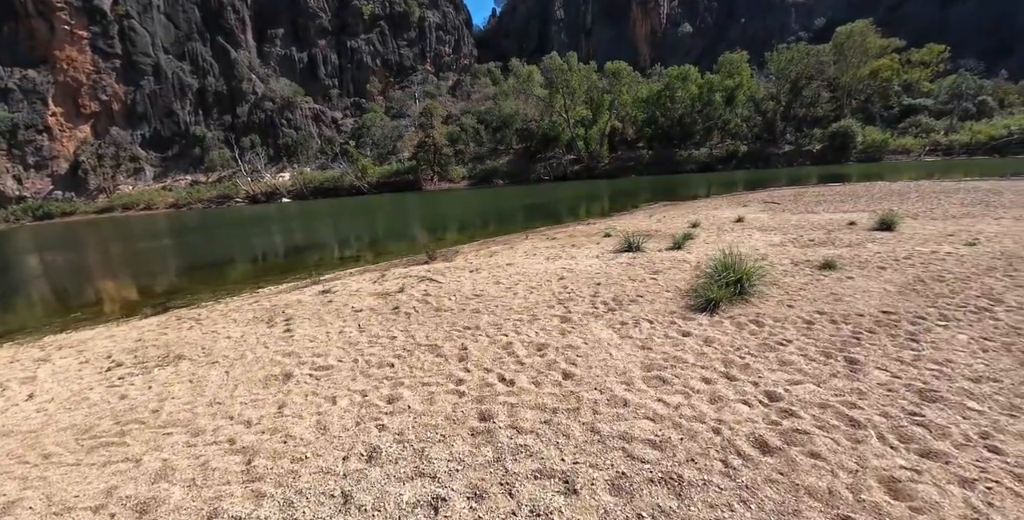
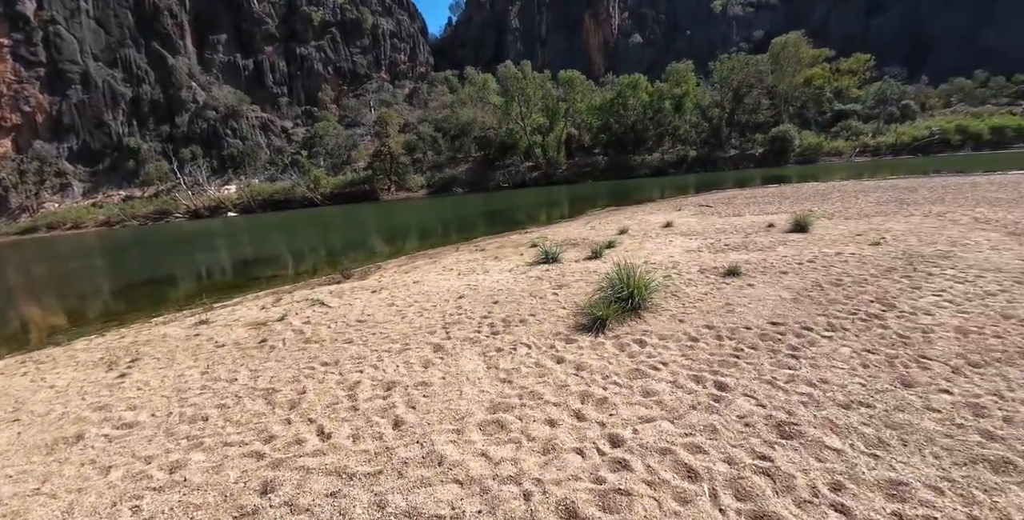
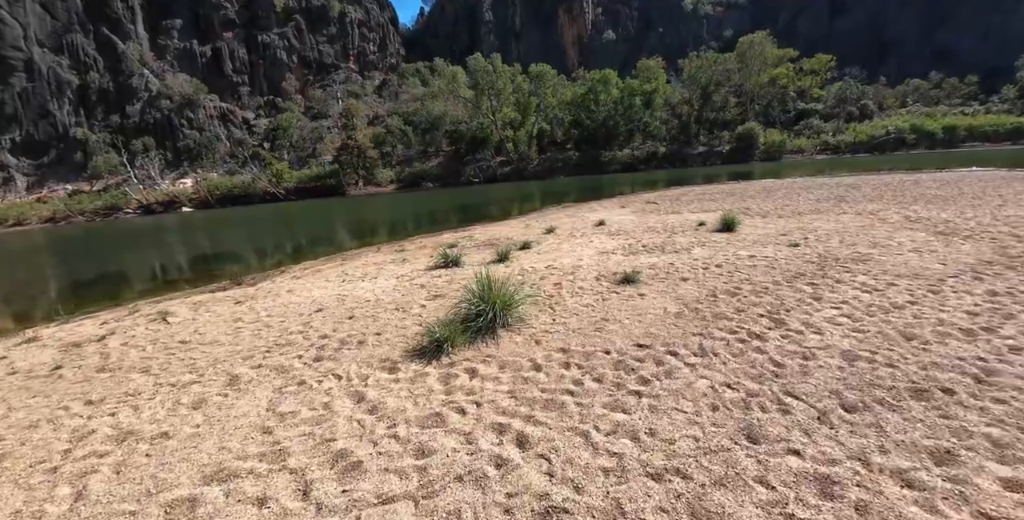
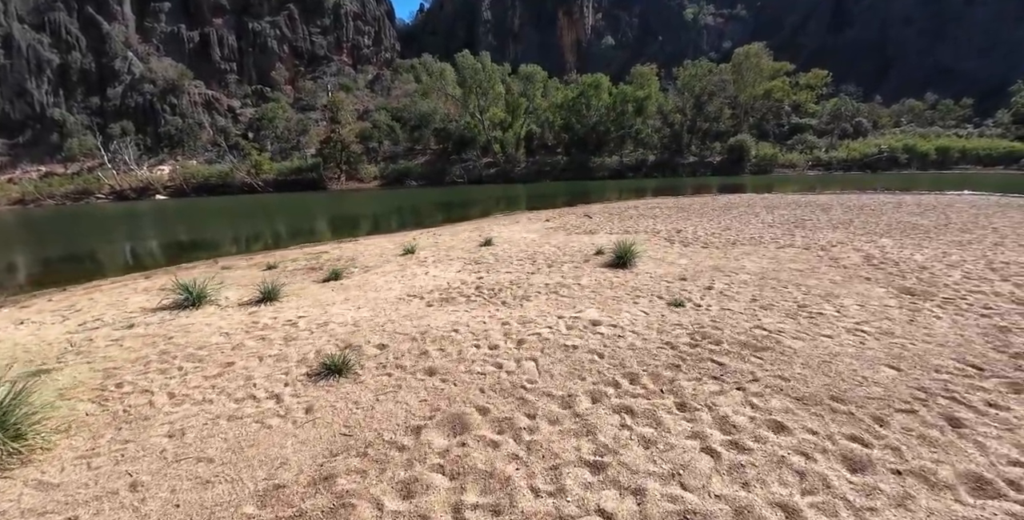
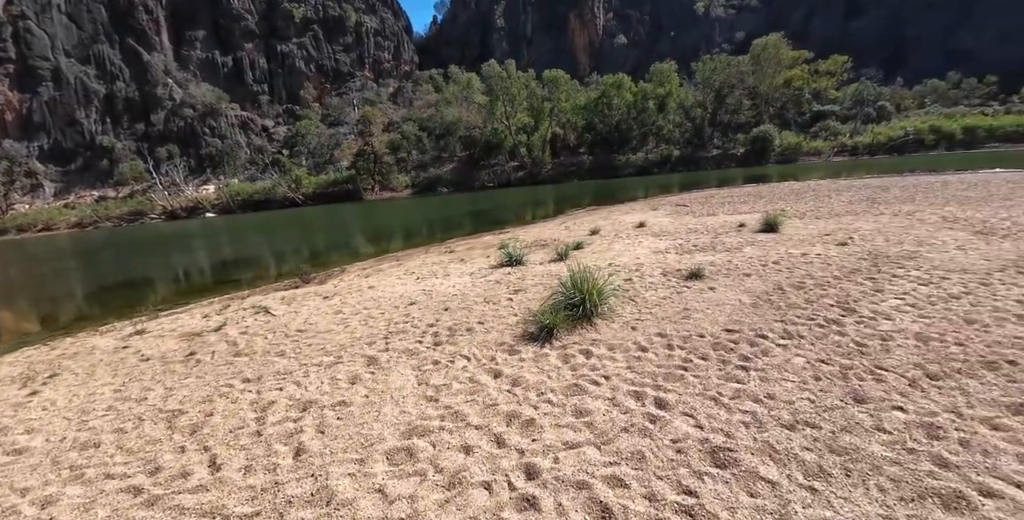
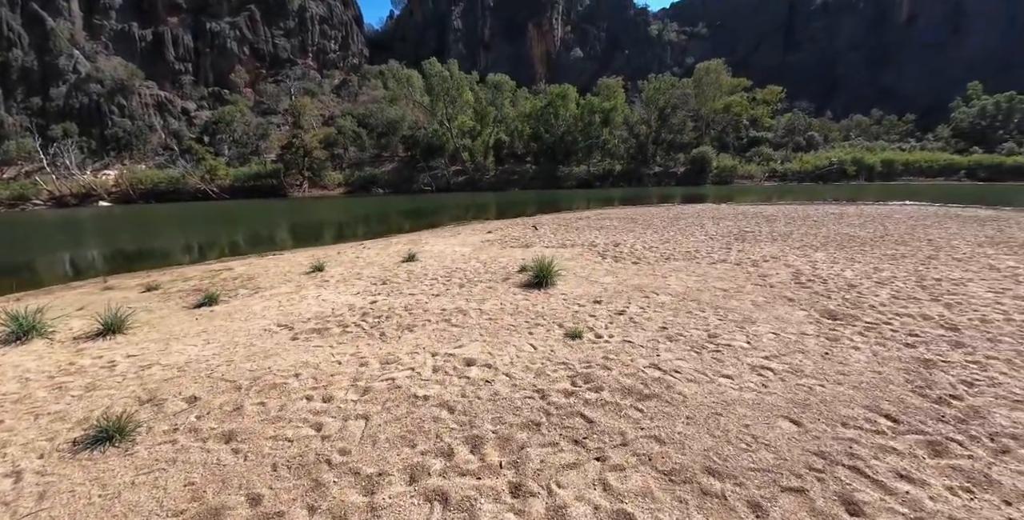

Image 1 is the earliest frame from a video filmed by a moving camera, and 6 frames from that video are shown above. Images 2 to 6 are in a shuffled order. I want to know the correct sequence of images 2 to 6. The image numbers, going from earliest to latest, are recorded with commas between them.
2, 5, 3, 4, 6
